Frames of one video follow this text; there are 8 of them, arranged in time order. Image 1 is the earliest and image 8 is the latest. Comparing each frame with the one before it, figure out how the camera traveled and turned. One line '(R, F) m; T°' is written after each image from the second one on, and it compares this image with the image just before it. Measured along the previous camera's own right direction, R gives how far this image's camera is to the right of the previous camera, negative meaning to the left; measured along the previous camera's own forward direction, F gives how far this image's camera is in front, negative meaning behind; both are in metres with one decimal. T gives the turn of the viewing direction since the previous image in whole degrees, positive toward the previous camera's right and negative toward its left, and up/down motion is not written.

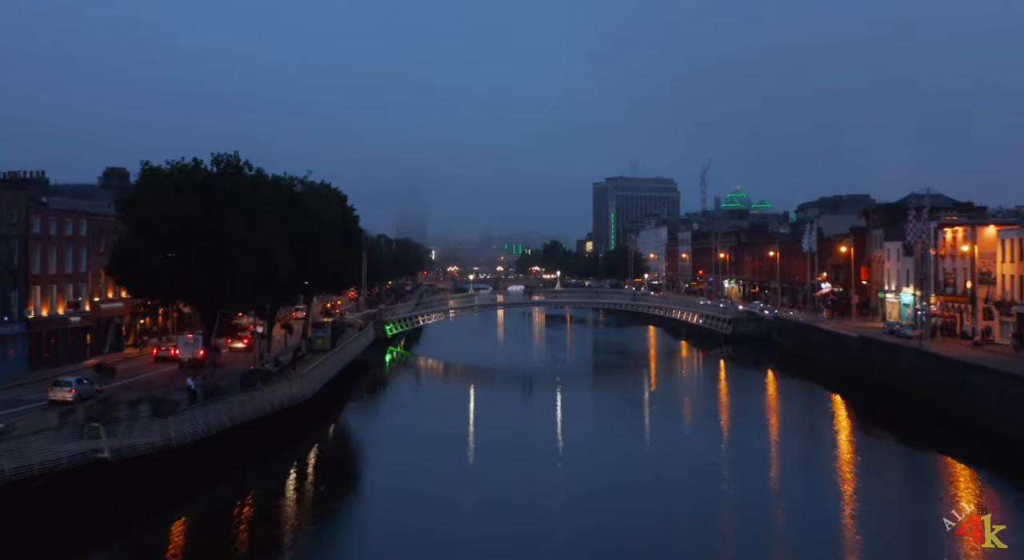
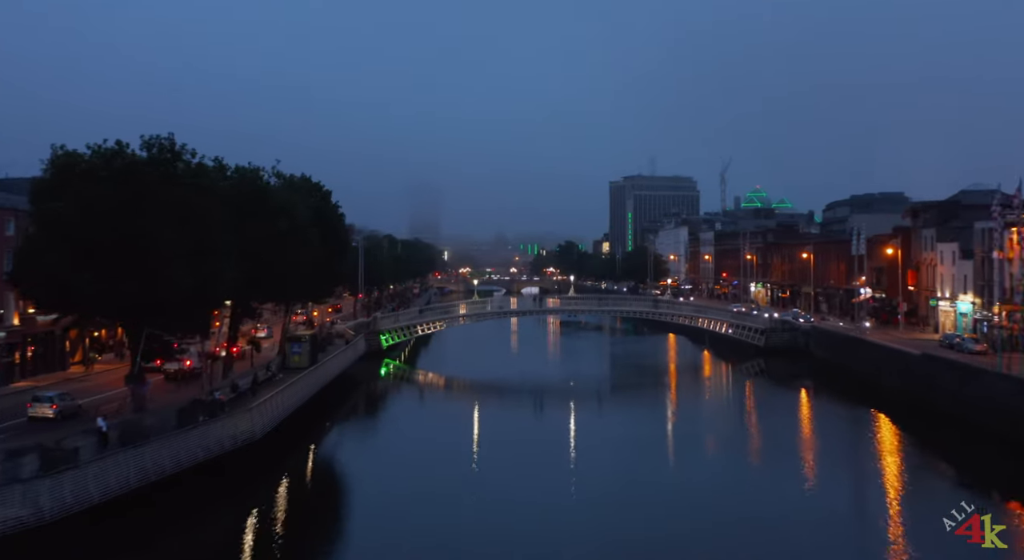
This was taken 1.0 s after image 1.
(+0.6, +7.4) m; -1°
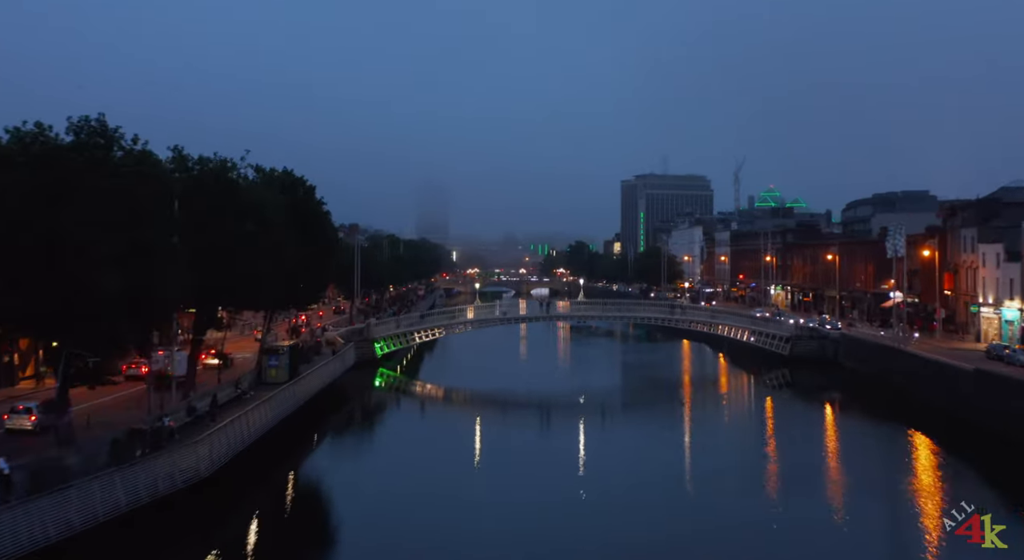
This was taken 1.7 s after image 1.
(+0.4, +5.1) m; -1°
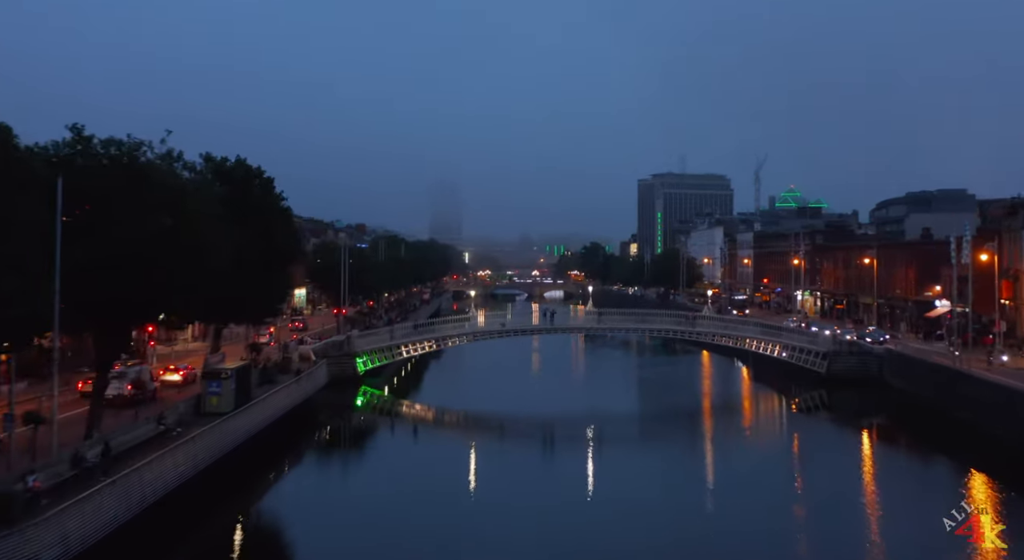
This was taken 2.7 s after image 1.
(+1.0, +7.5) m; -1°
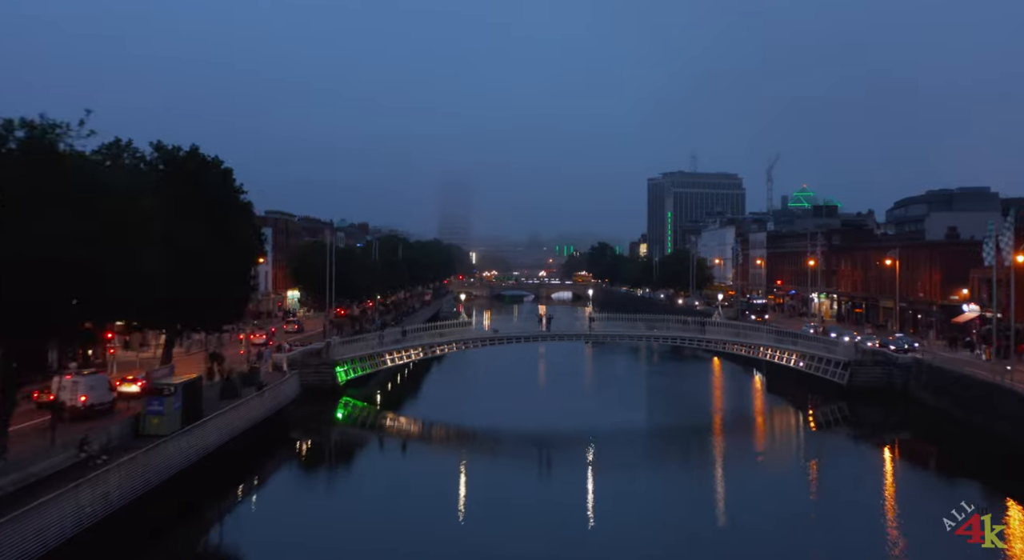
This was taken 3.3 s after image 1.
(+1.0, +4.5) m; -1°
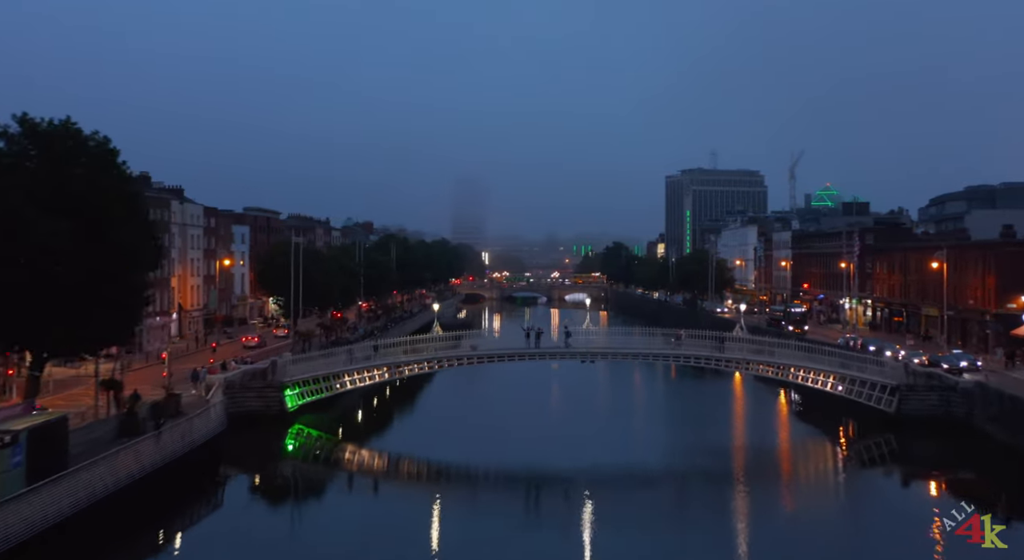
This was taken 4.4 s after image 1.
(+1.7, +8.4) m; -1°
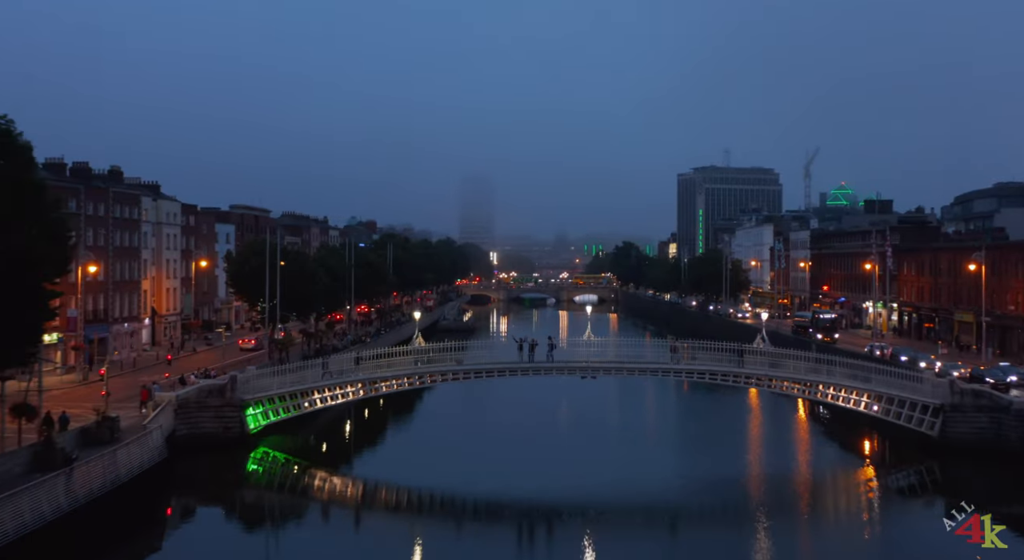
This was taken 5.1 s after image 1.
(+0.8, +5.1) m; -1°
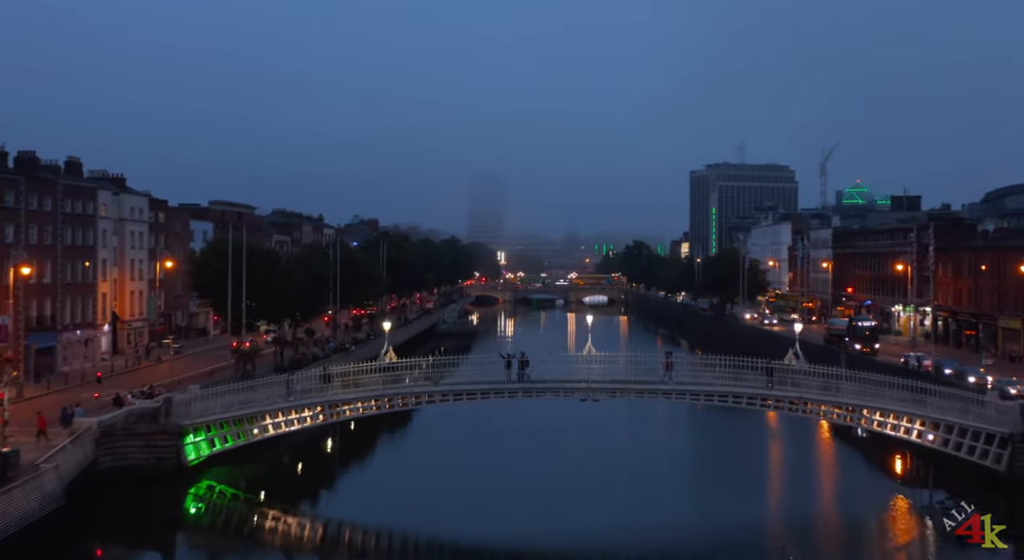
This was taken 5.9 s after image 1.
(+0.8, +6.1) m; -1°
